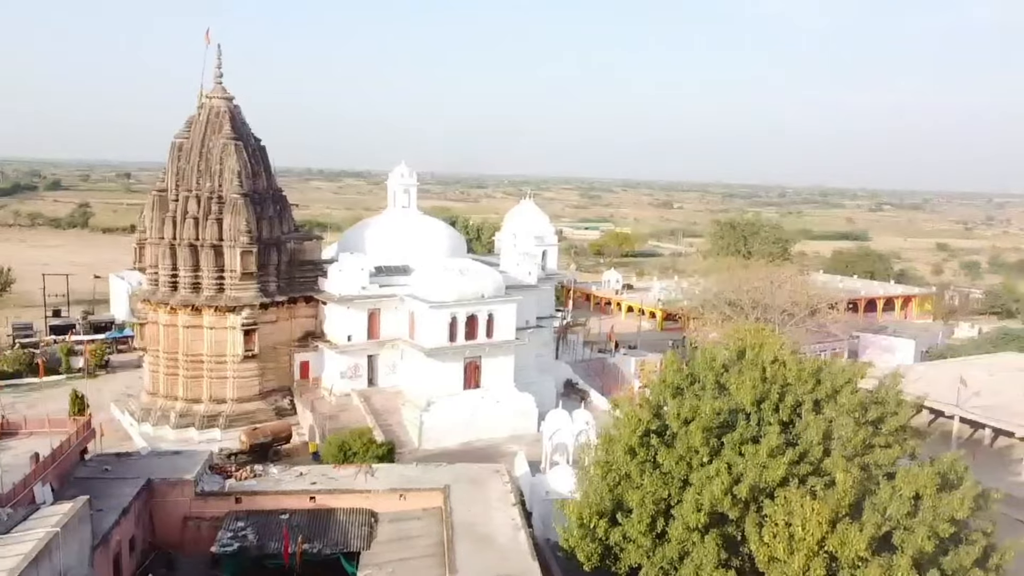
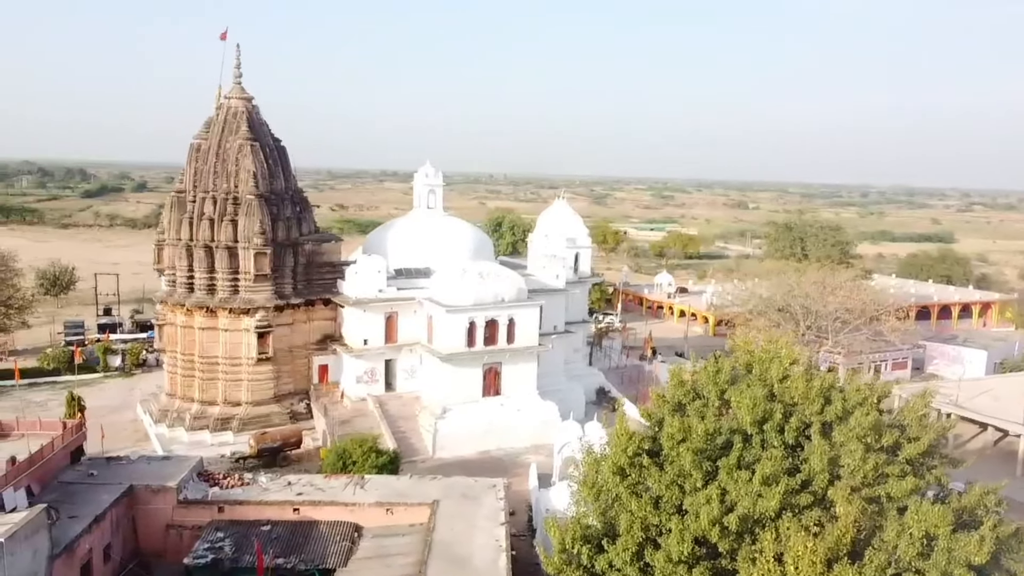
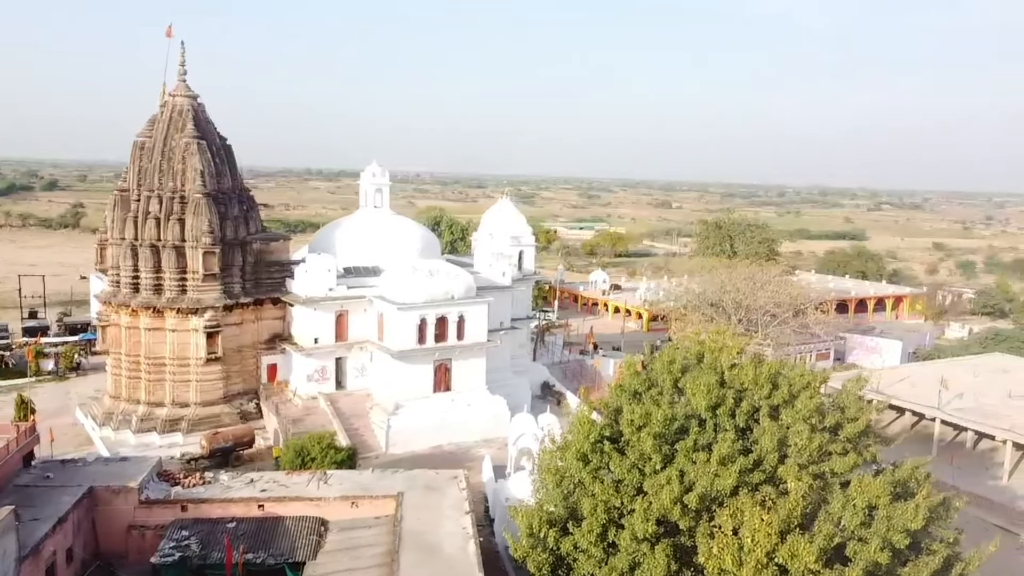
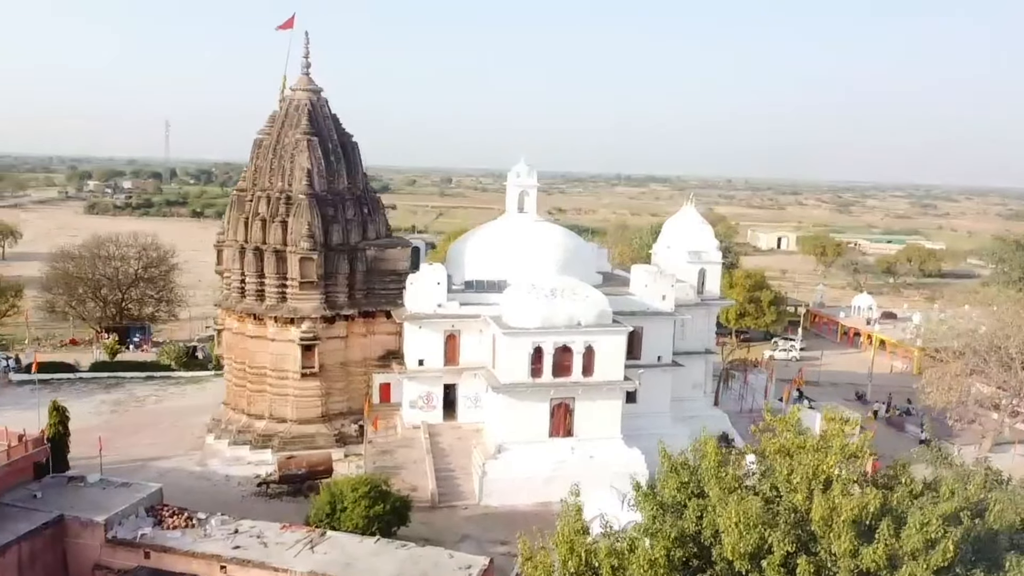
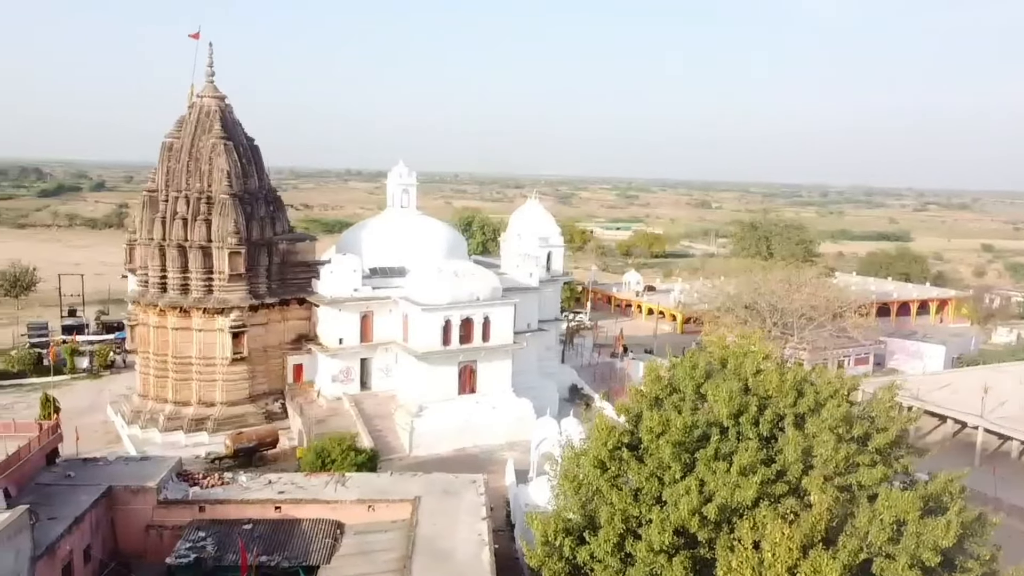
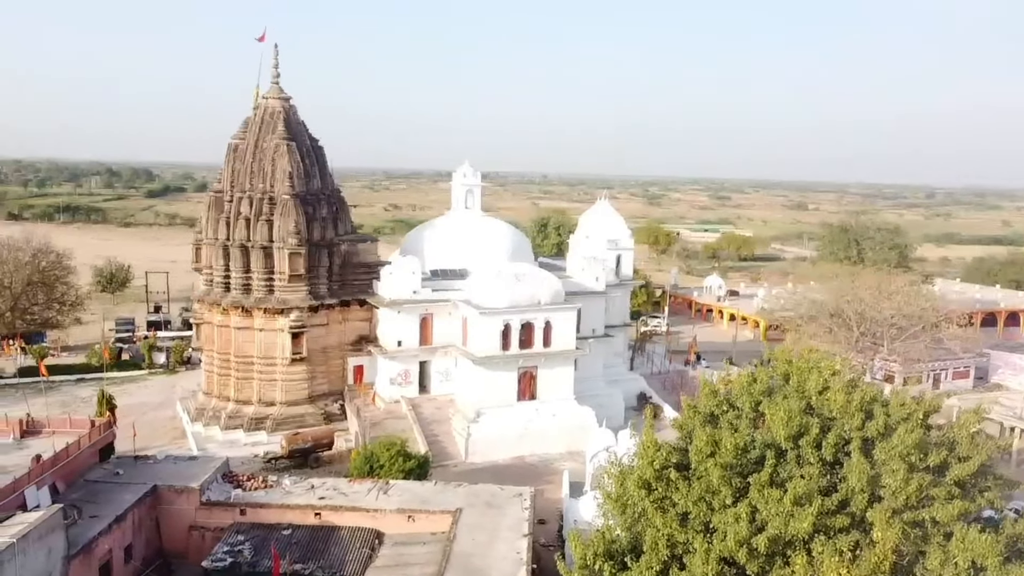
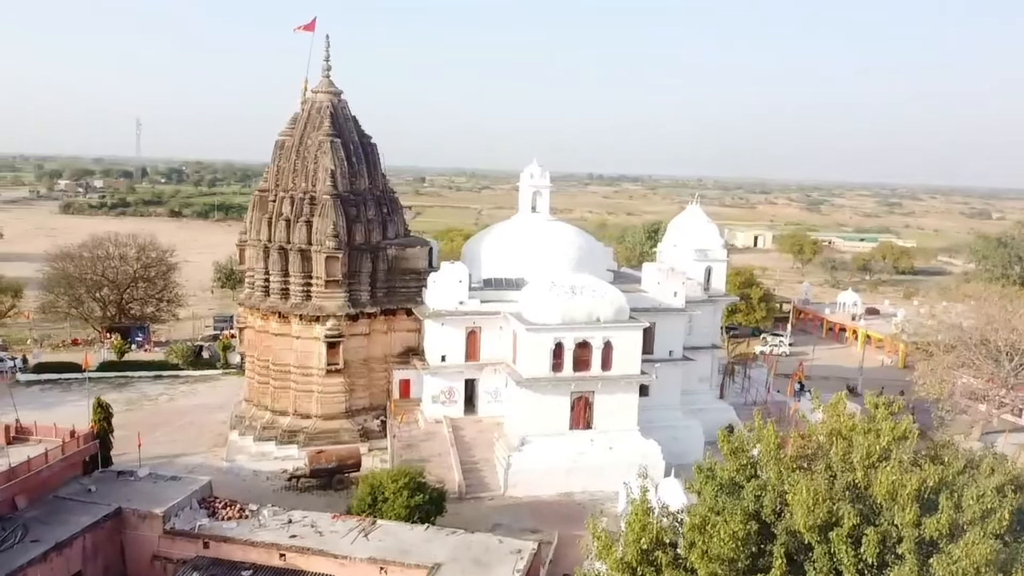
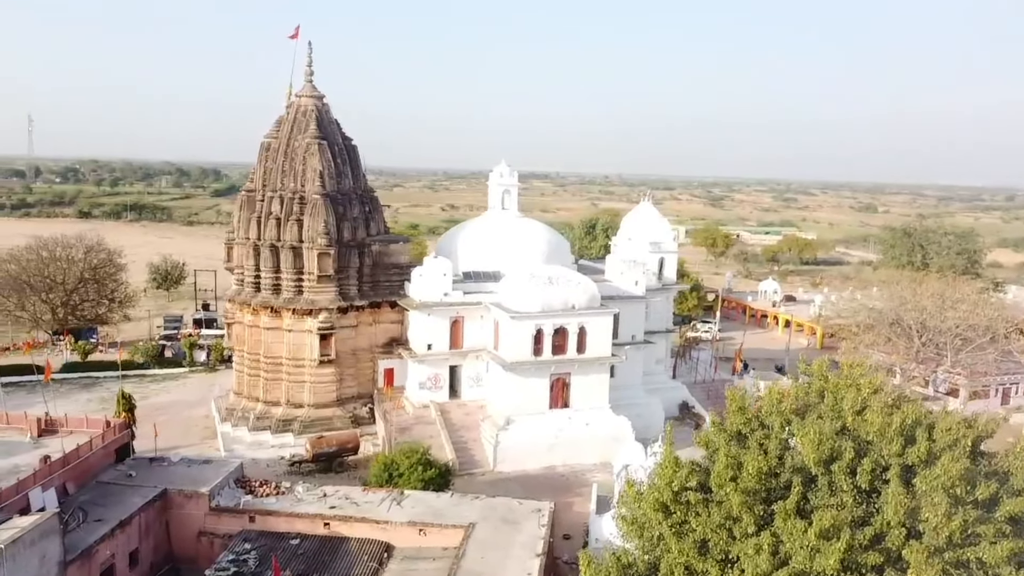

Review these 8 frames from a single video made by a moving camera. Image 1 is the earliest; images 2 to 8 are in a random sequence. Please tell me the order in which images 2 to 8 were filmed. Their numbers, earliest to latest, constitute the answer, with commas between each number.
3, 5, 2, 6, 8, 7, 4
